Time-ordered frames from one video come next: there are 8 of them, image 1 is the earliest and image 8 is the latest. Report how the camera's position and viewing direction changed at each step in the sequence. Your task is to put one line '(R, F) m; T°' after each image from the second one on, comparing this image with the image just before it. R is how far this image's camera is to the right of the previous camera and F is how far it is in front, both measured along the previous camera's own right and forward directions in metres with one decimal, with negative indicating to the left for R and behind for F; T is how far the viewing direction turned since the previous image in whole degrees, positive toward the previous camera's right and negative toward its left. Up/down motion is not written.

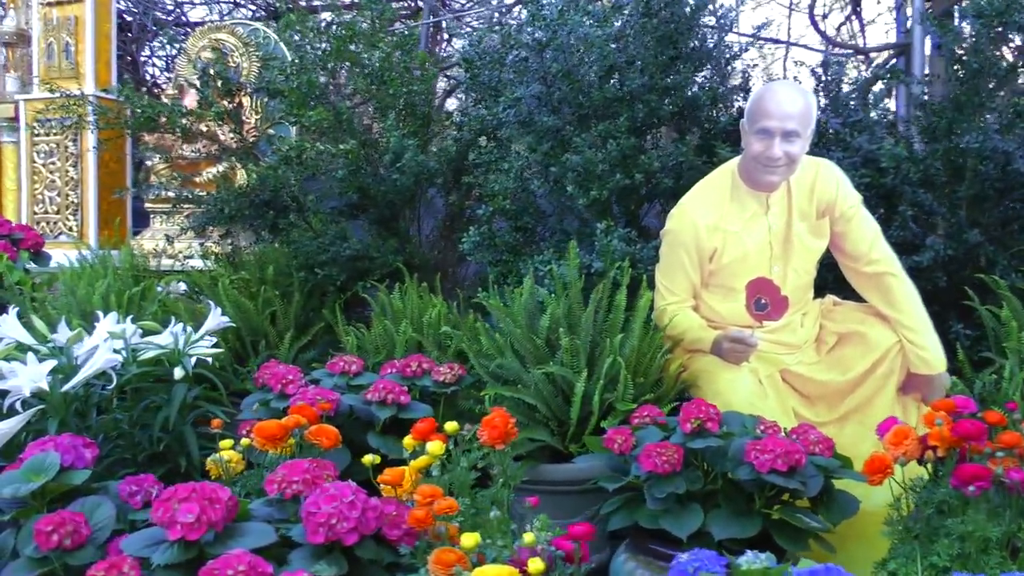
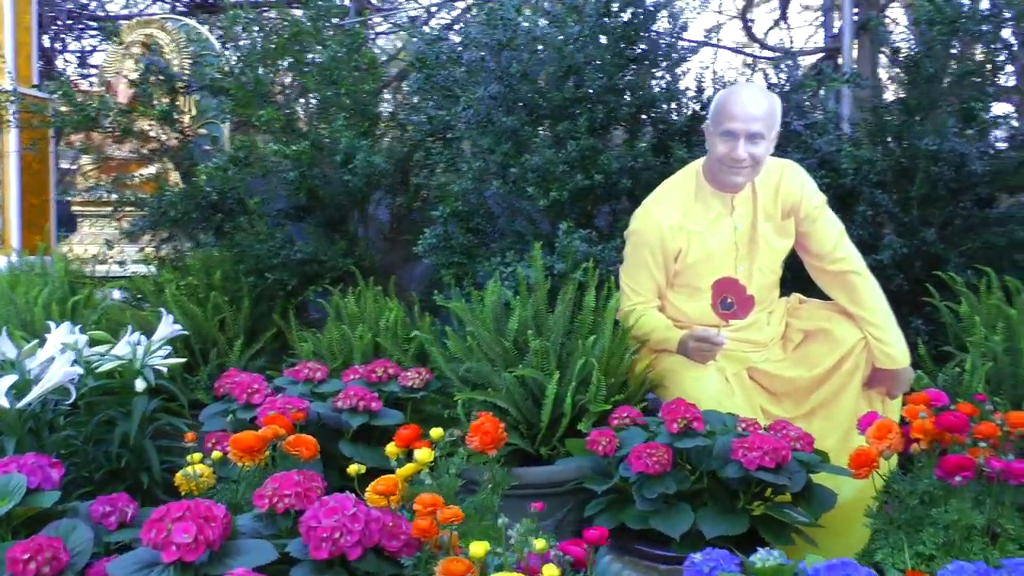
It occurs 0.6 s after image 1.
(-0.3, 0.0) m; +6°
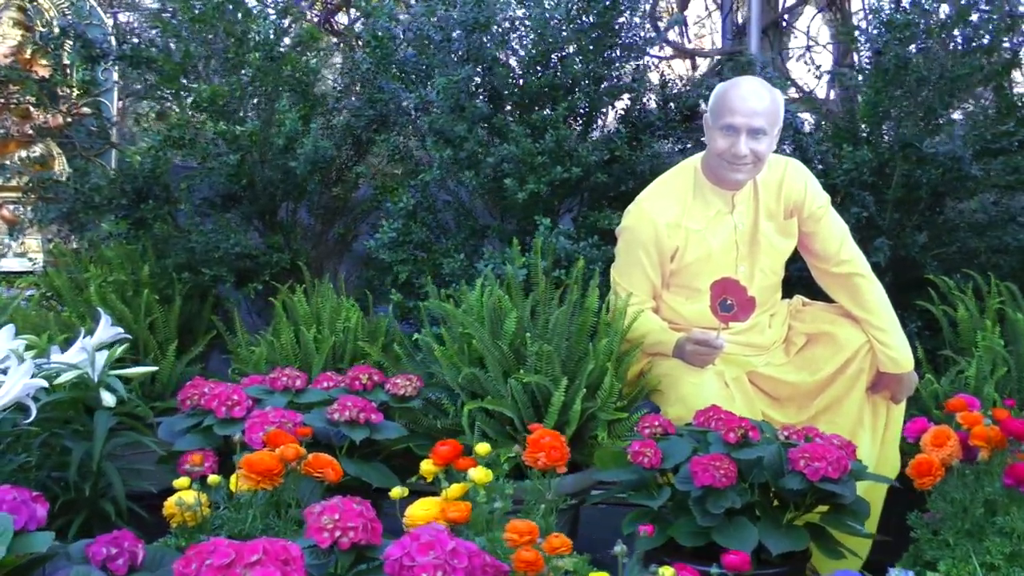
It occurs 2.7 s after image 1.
(-0.7, +0.3) m; +12°
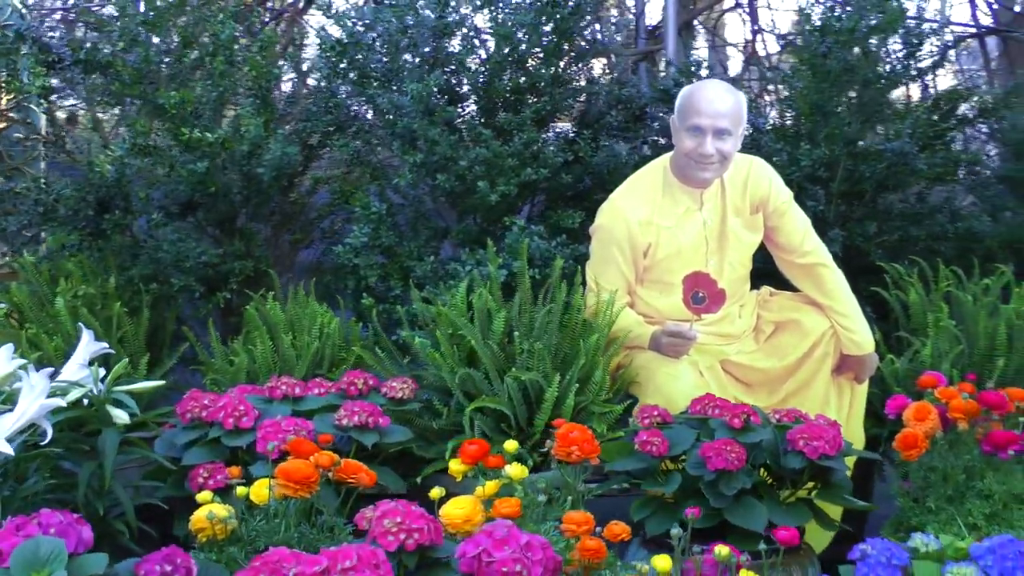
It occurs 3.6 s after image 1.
(-0.4, -0.1) m; +8°
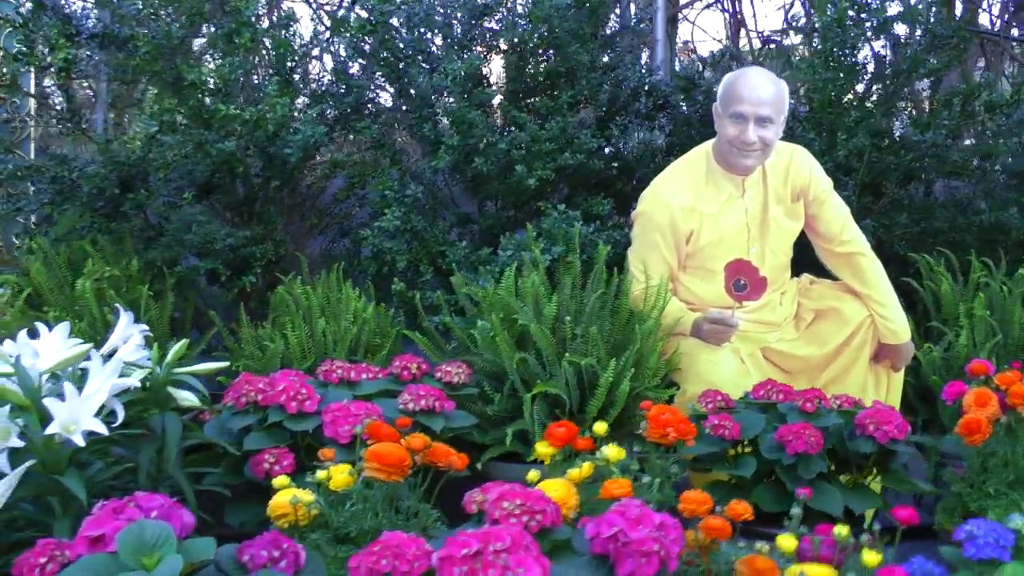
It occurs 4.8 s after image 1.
(-0.5, +0.1) m; +5°
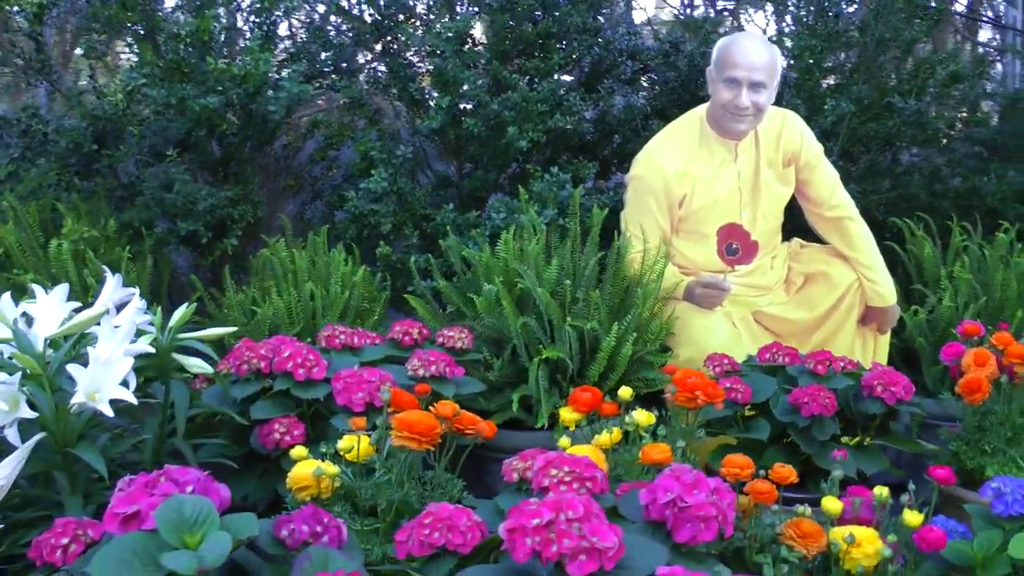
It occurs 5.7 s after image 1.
(-0.3, +0.1) m; +5°
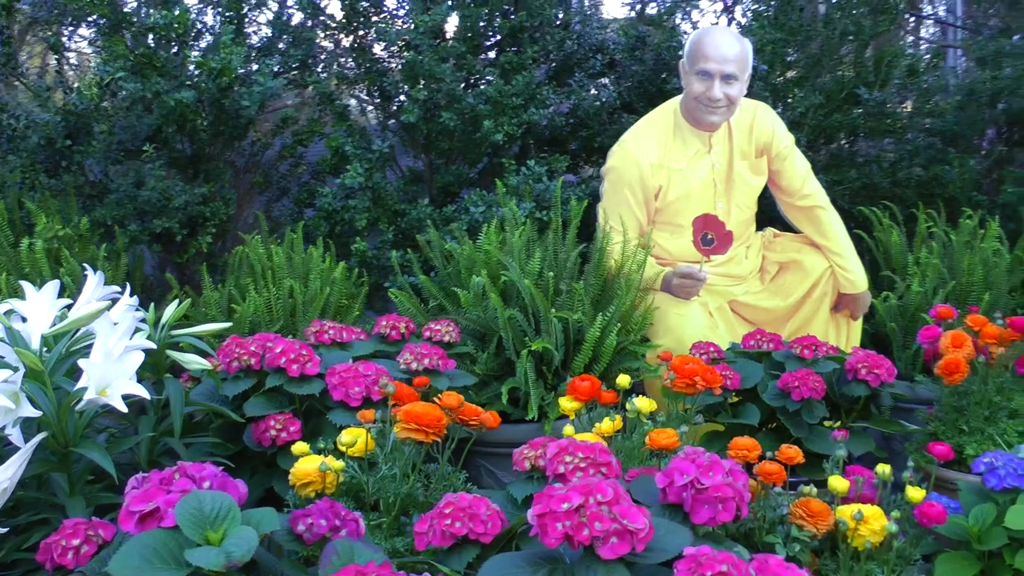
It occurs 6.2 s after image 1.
(-0.2, 0.0) m; +4°
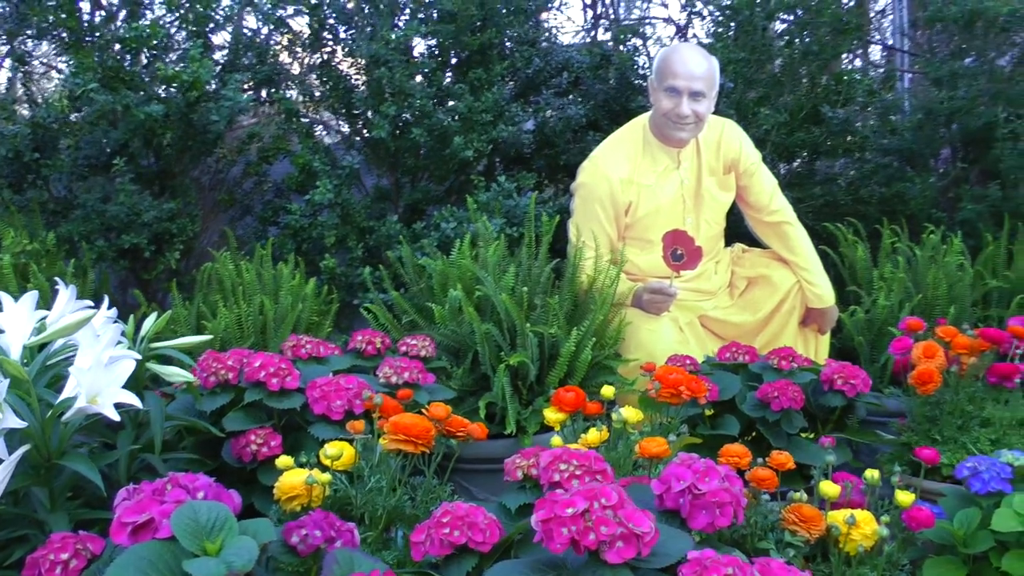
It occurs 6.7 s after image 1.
(-0.1, 0.0) m; +3°
